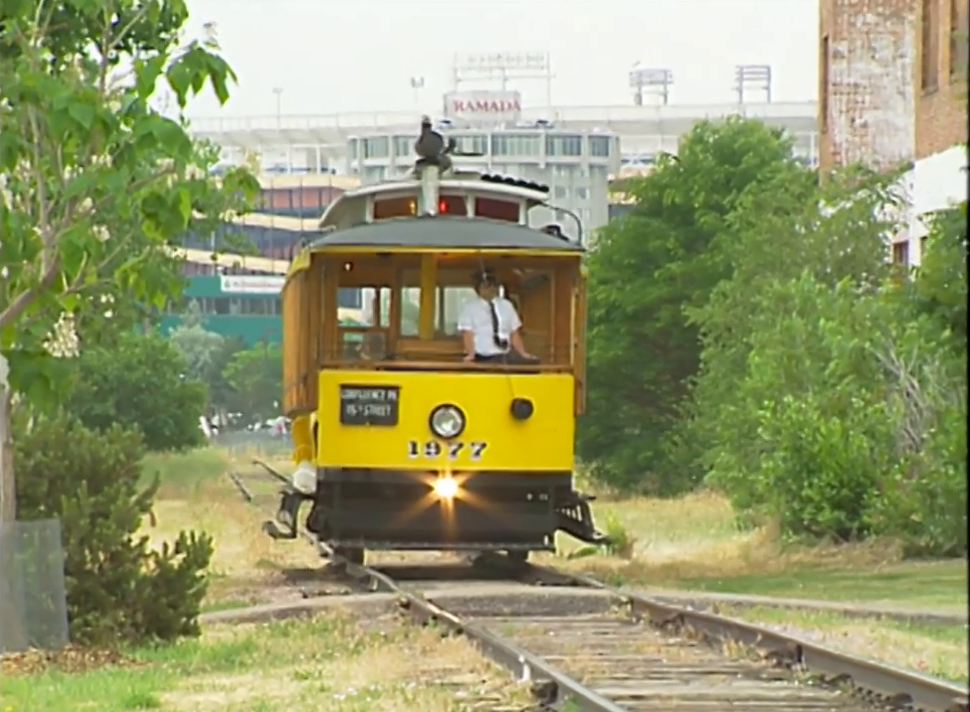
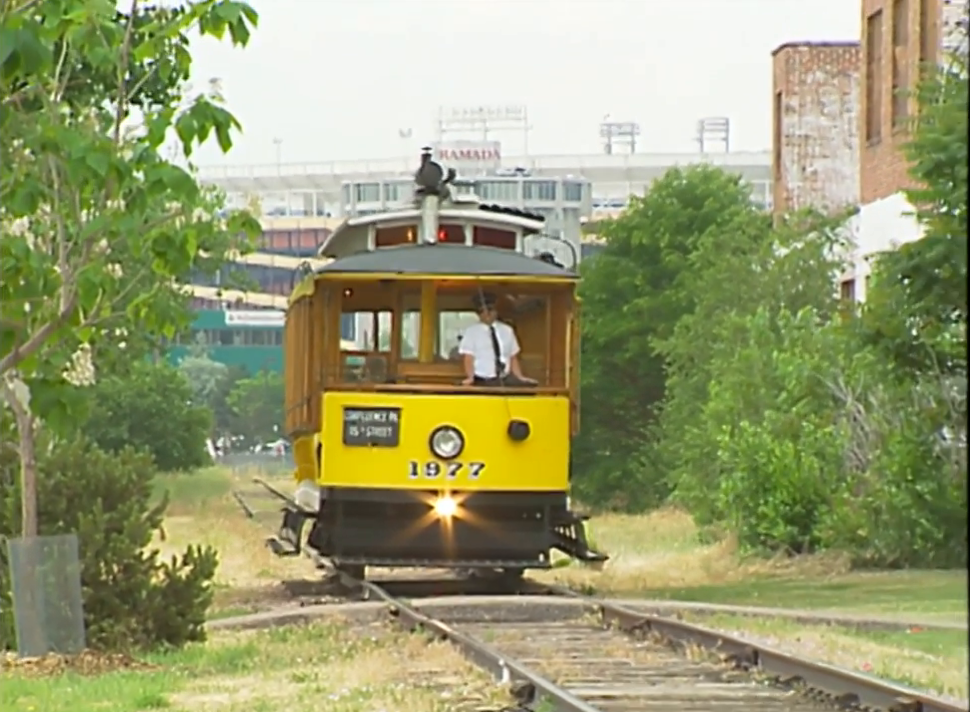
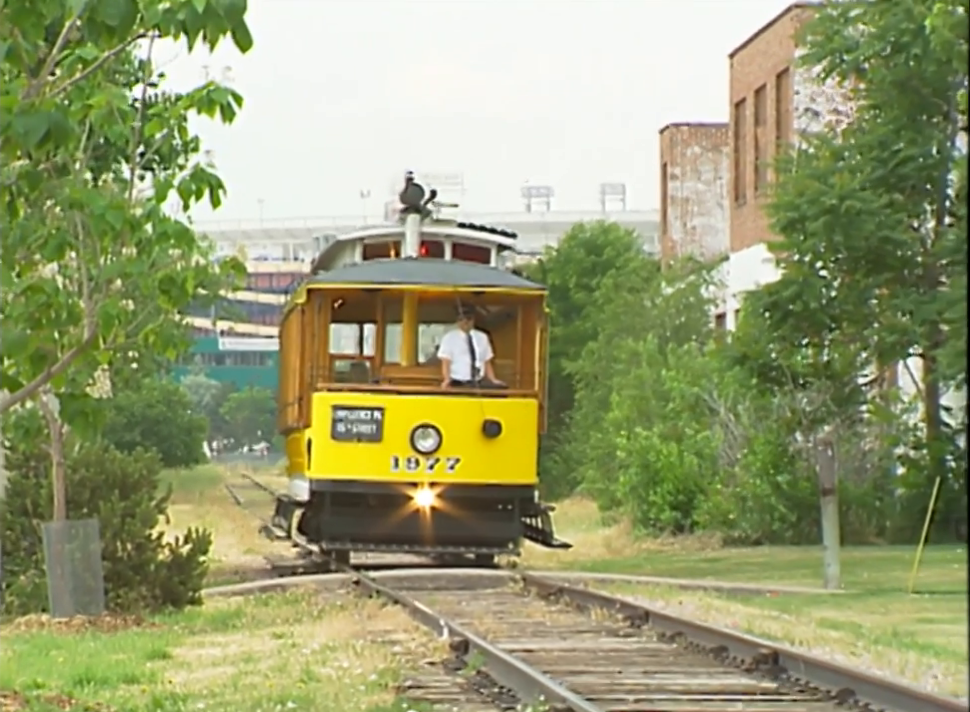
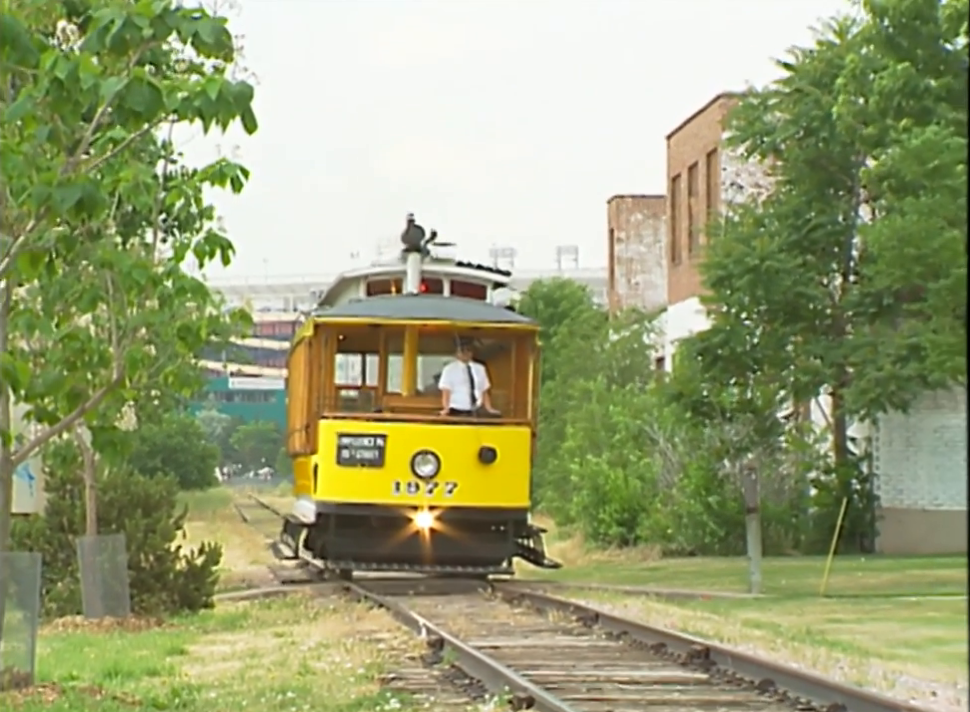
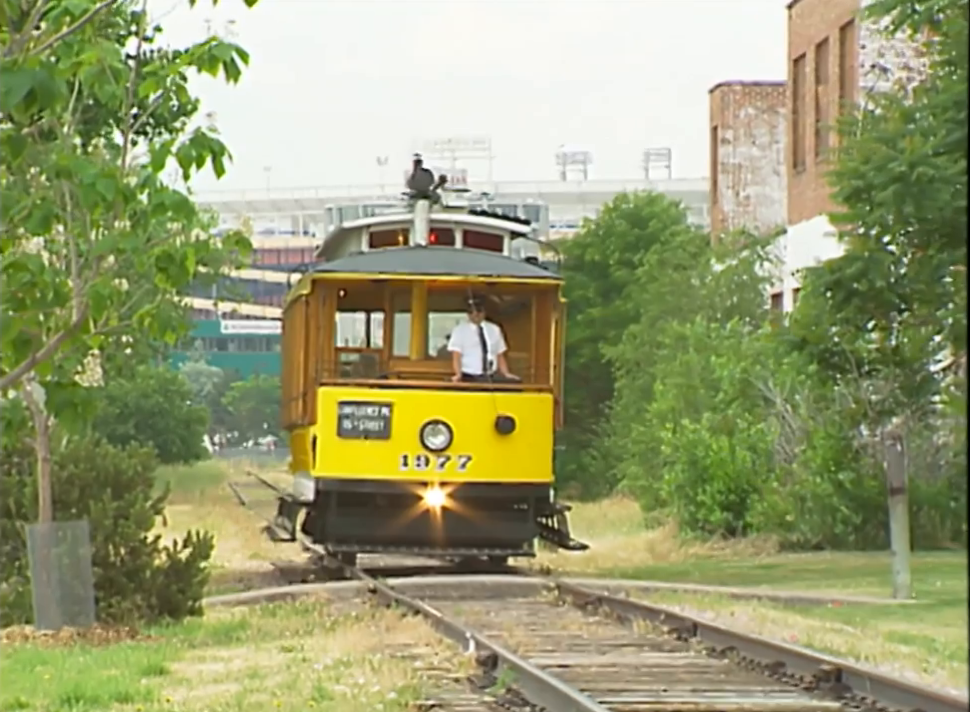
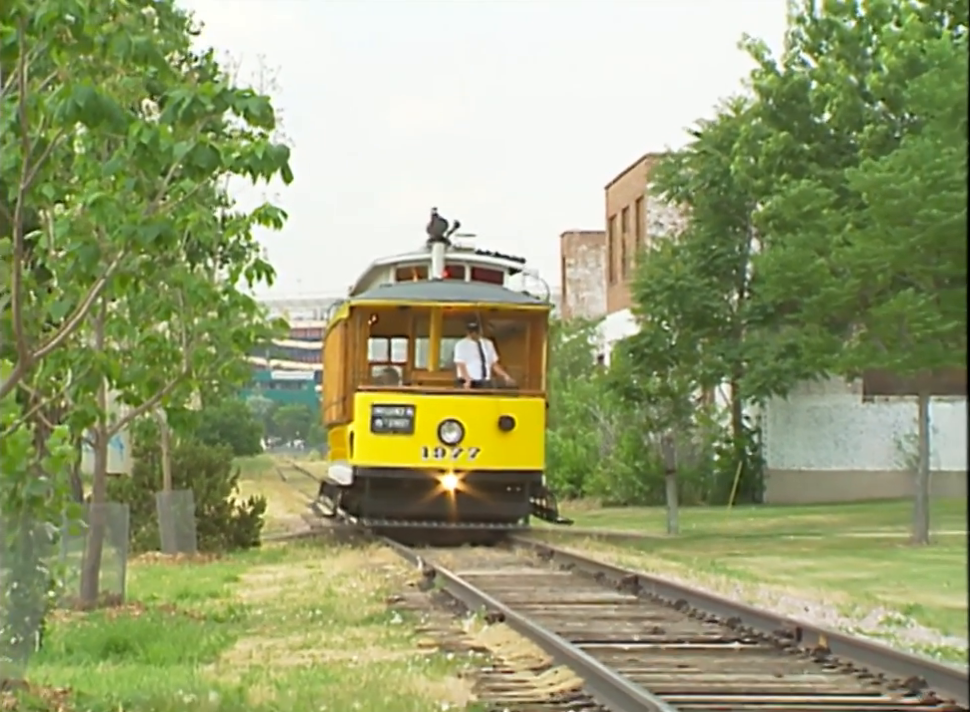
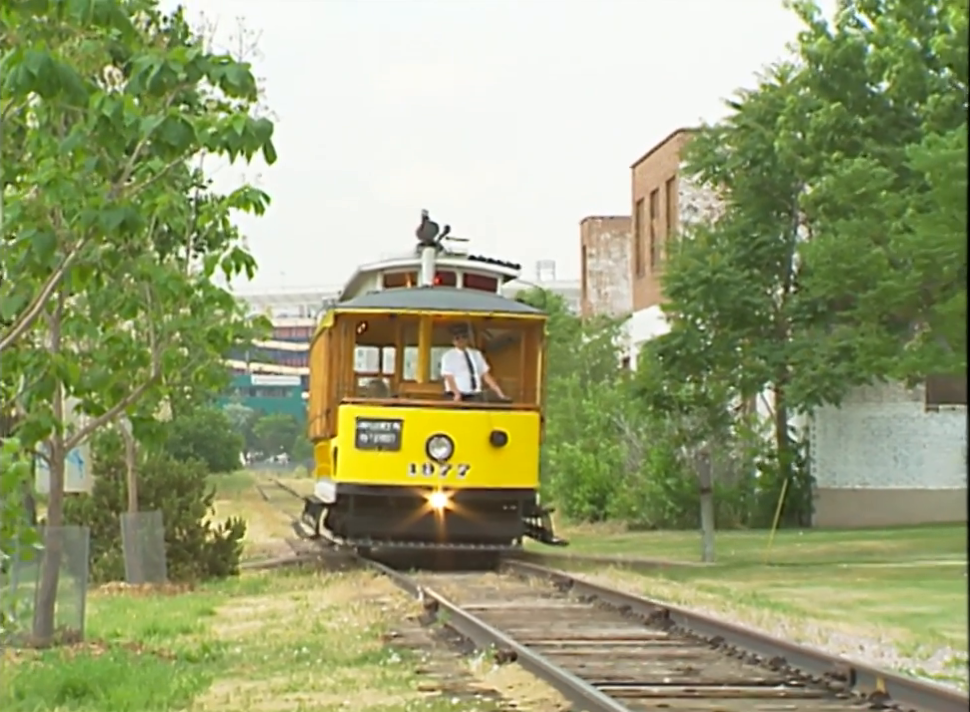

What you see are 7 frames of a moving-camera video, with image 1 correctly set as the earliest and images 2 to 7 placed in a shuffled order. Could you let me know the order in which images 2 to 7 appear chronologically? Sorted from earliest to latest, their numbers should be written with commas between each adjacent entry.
2, 5, 3, 4, 7, 6
